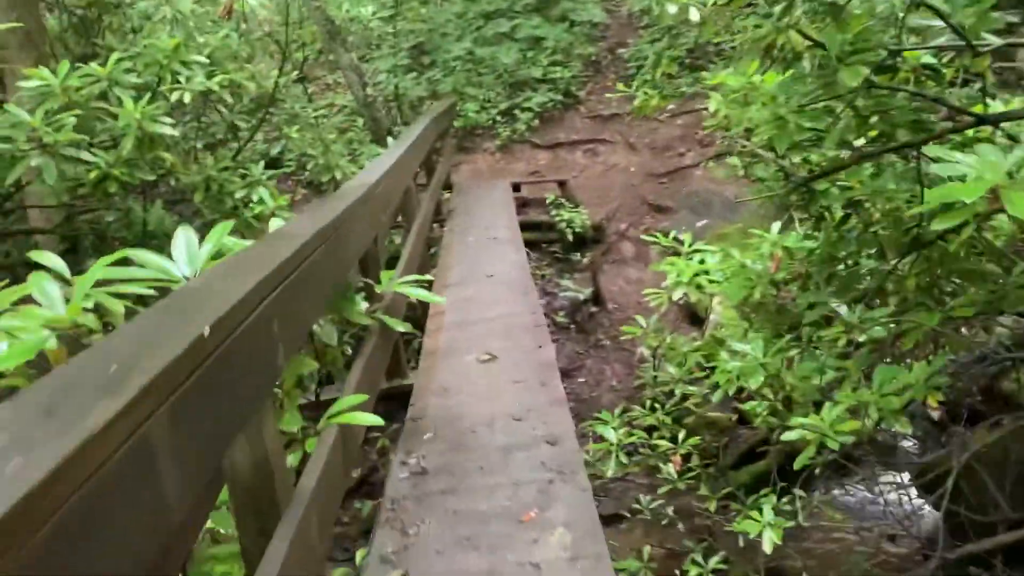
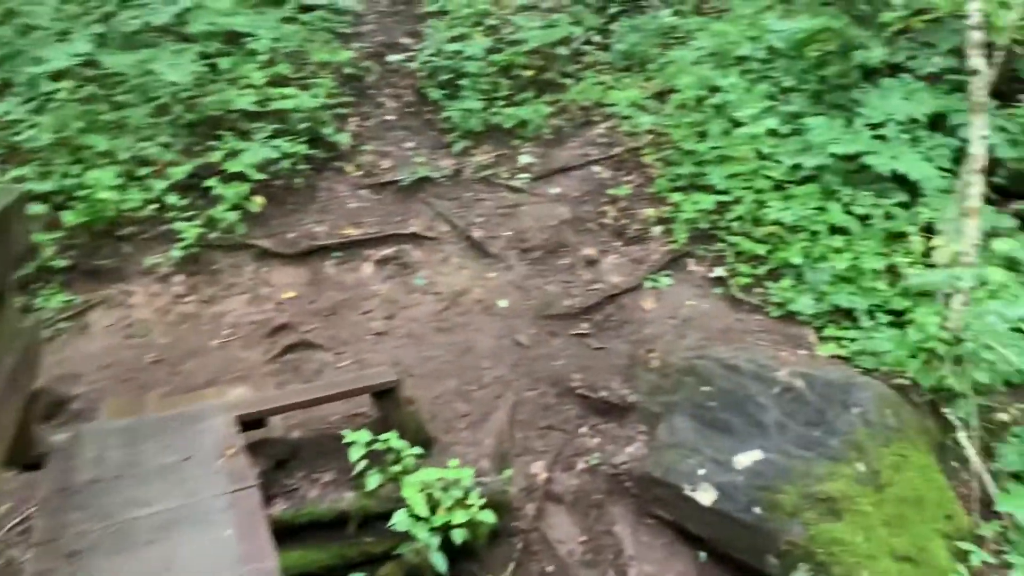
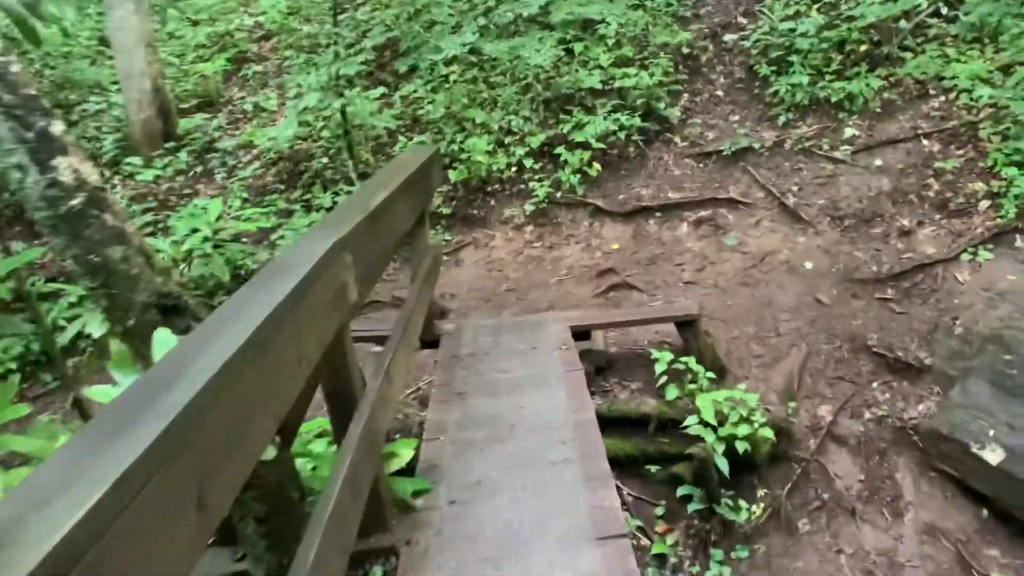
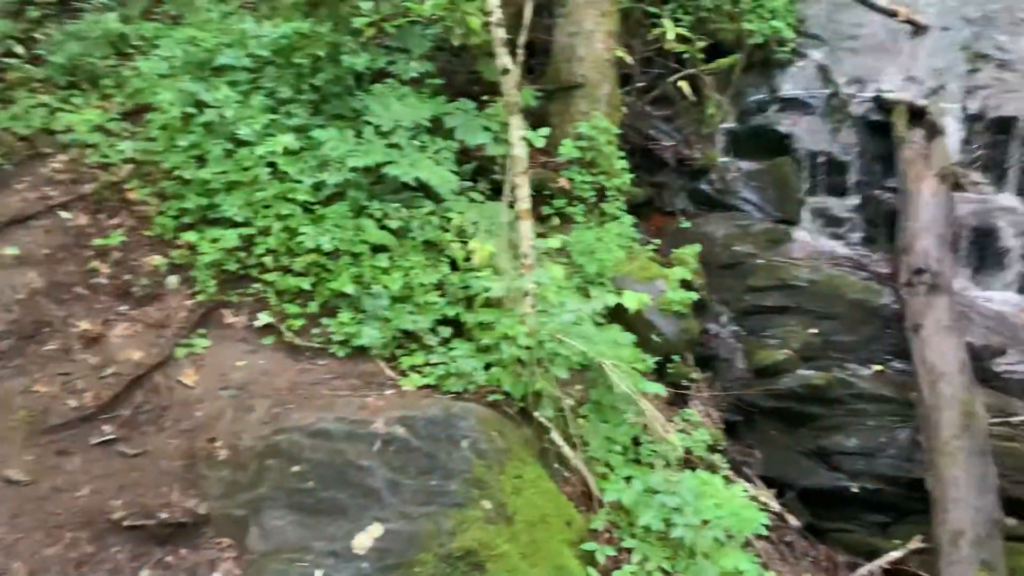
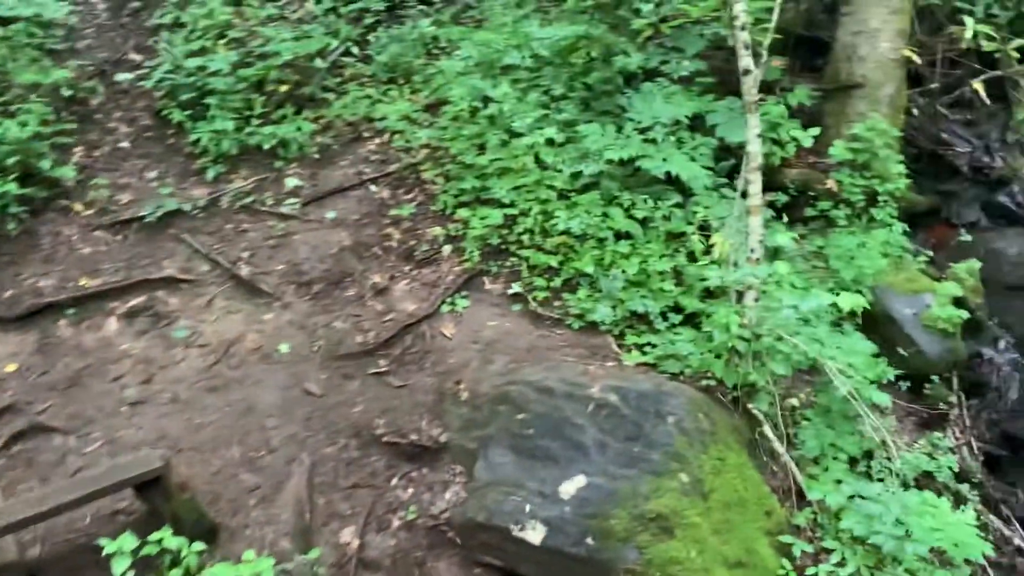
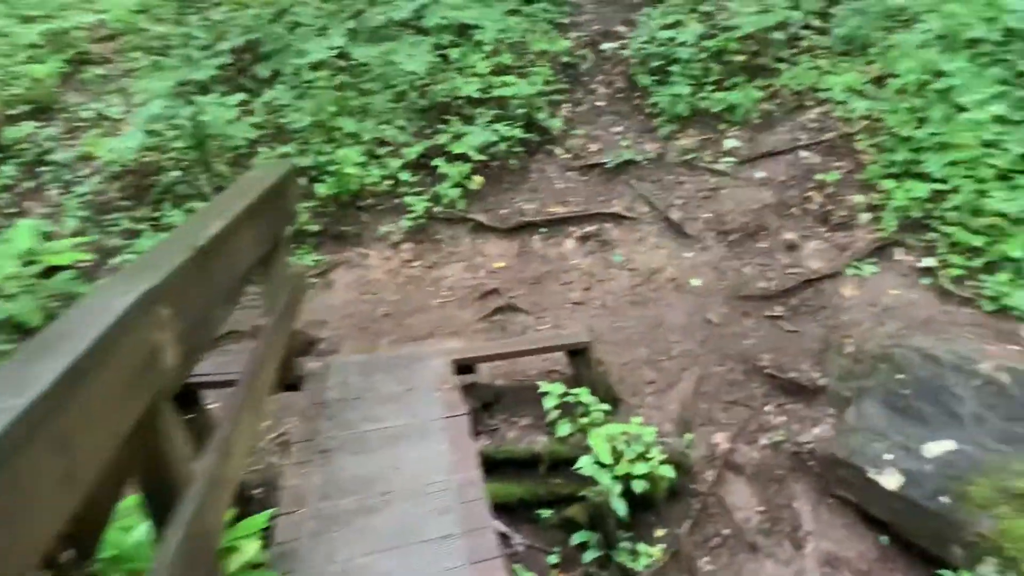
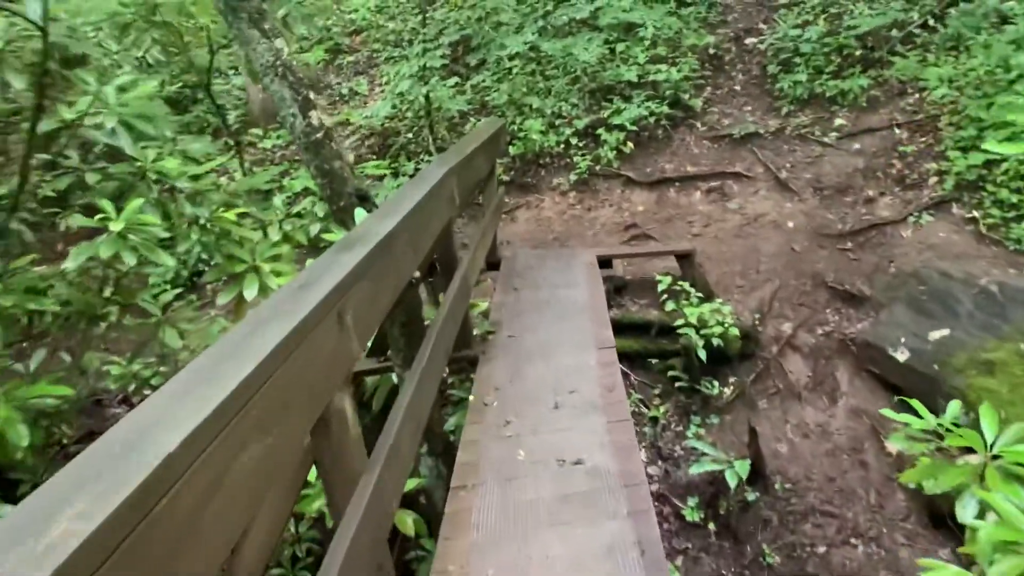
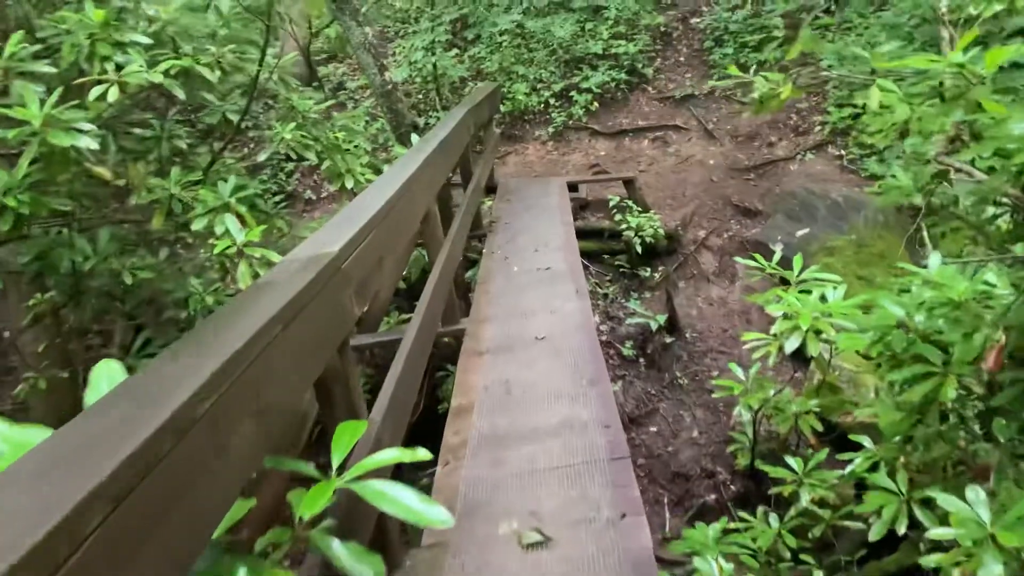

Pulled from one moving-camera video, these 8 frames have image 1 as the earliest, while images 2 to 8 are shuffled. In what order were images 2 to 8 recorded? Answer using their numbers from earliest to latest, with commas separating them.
8, 7, 3, 6, 2, 5, 4
